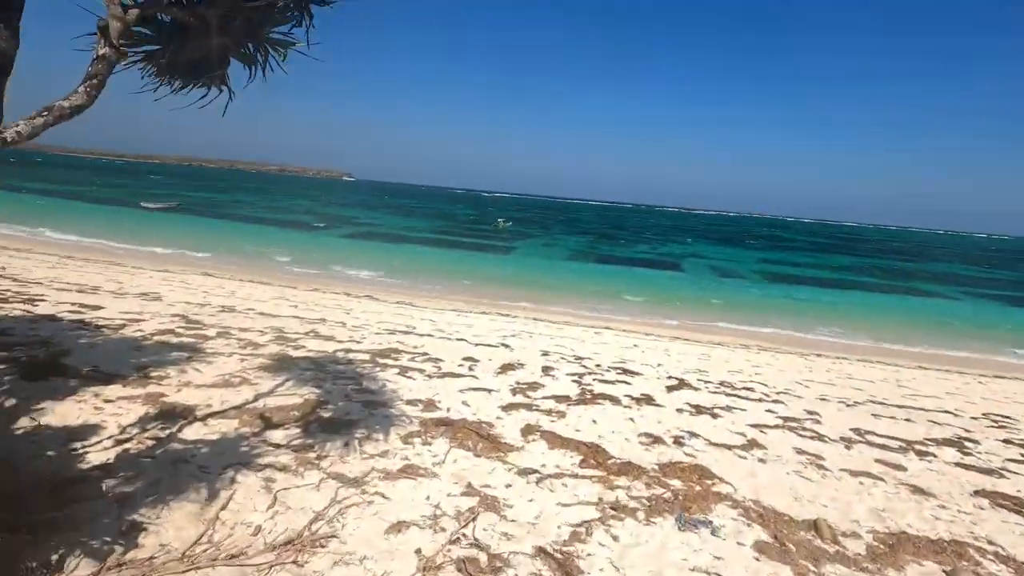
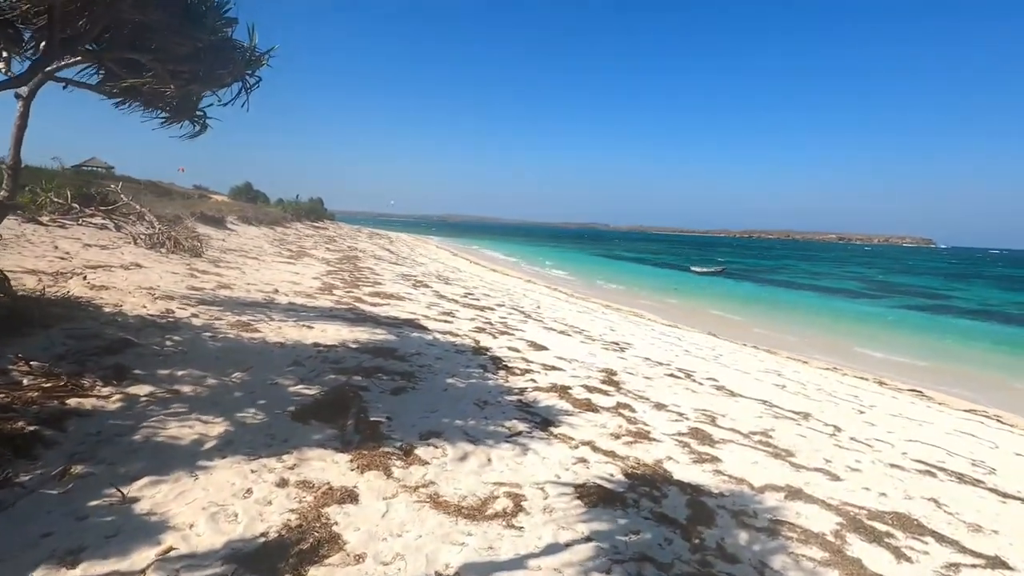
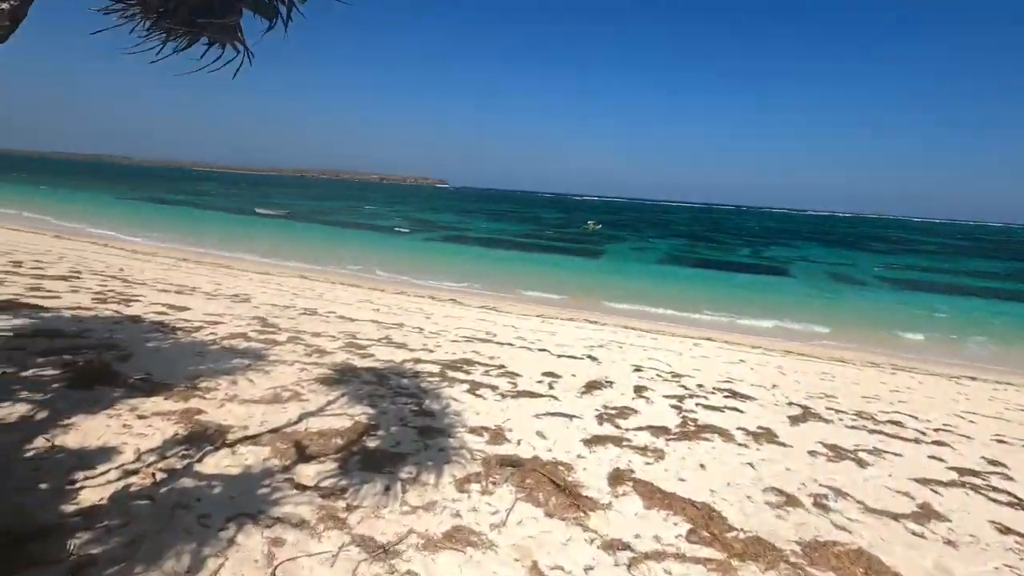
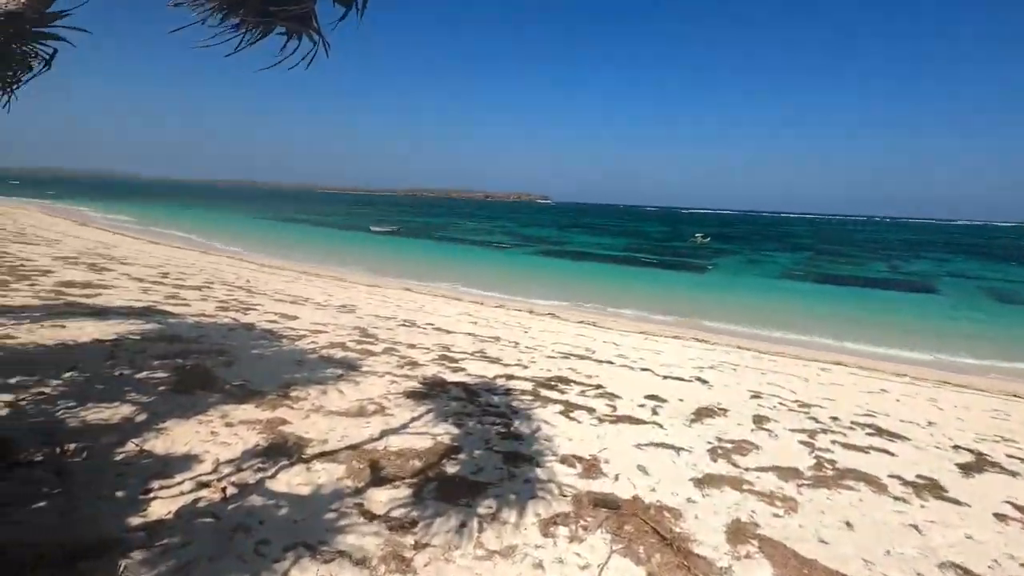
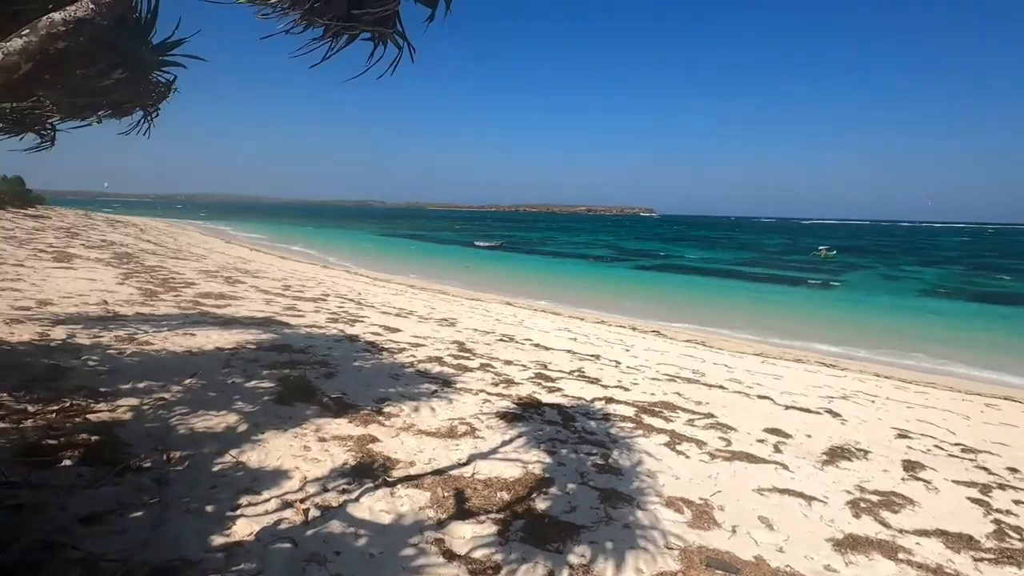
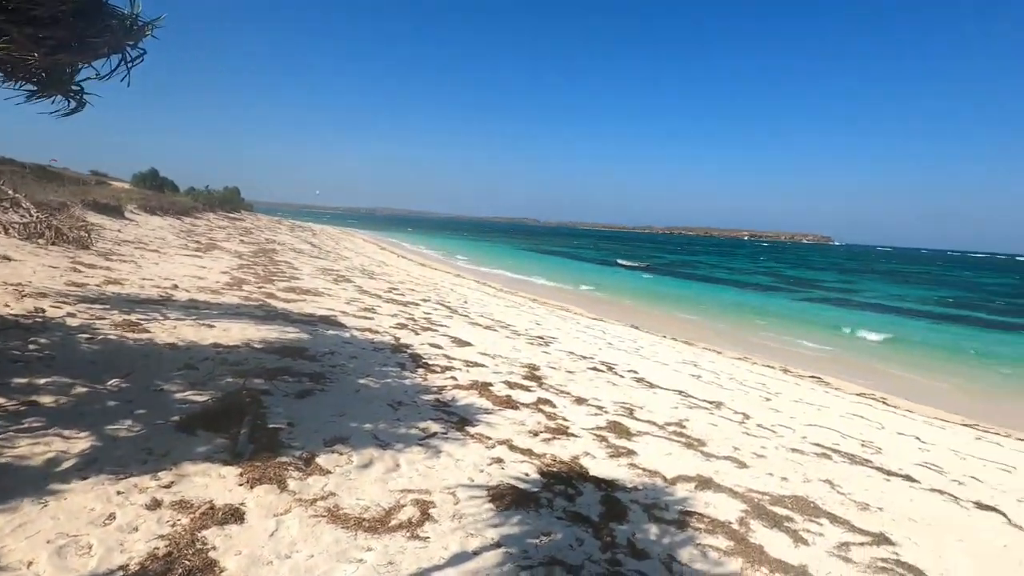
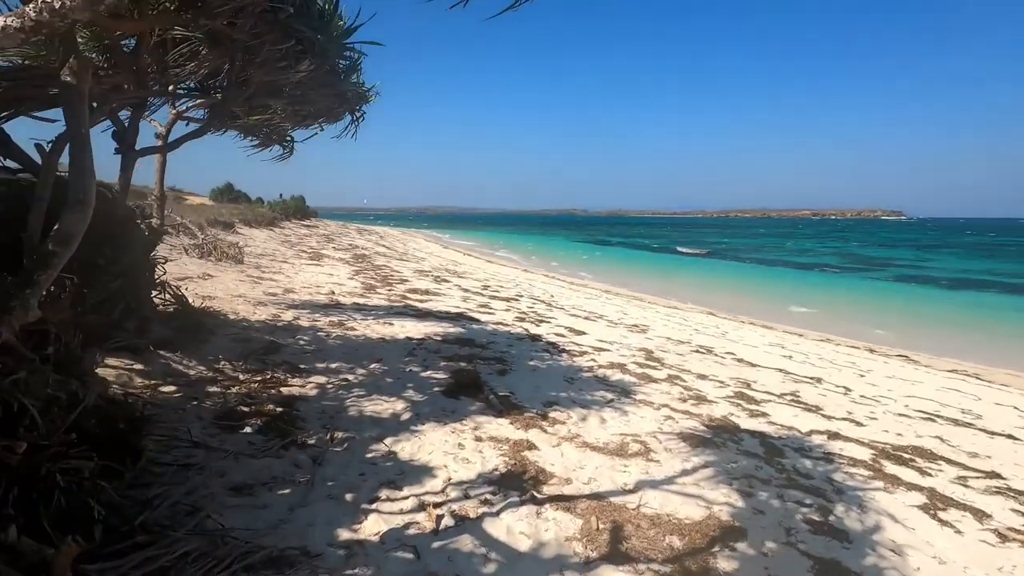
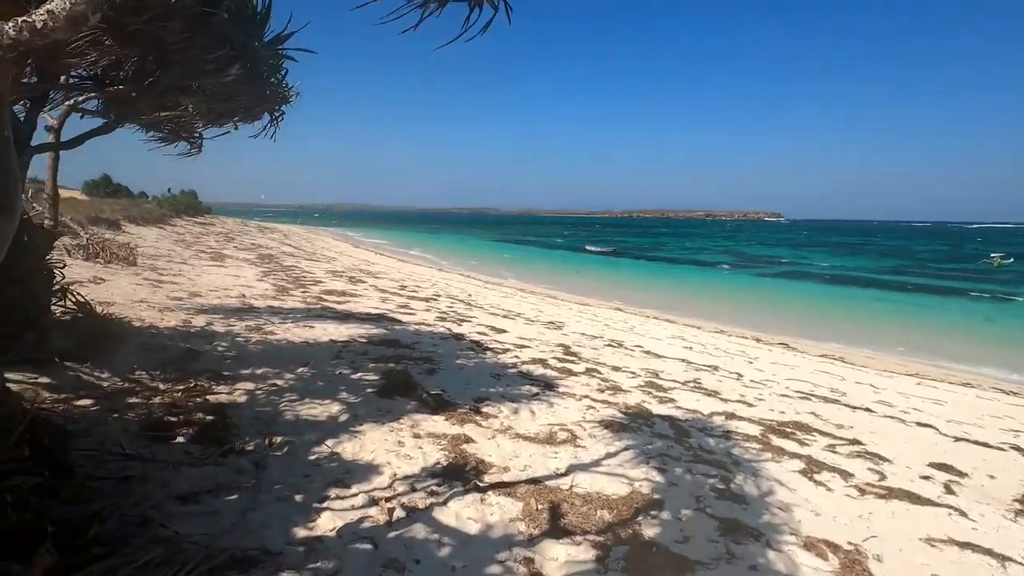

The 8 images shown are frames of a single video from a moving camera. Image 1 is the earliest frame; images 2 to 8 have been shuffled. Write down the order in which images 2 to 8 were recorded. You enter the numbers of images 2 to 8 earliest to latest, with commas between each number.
3, 4, 5, 8, 7, 2, 6
